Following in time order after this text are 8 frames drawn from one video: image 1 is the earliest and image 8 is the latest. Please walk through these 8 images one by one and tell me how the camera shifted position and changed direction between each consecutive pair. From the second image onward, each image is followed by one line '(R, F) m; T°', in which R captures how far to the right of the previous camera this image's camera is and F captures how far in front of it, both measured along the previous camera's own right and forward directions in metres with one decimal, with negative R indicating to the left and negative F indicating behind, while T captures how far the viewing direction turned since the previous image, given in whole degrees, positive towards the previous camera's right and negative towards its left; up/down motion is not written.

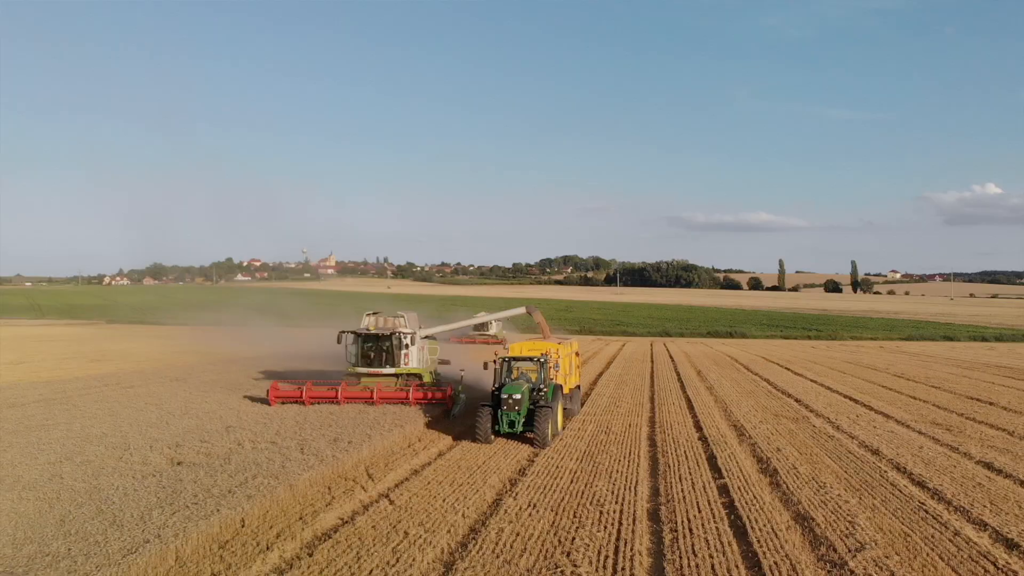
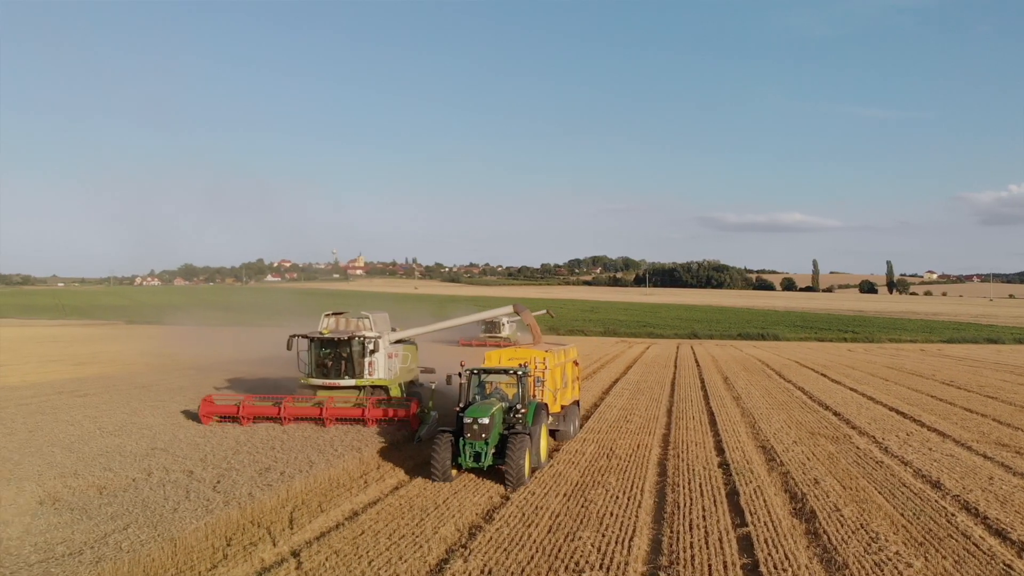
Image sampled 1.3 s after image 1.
(+0.9, +2.7) m; -2°
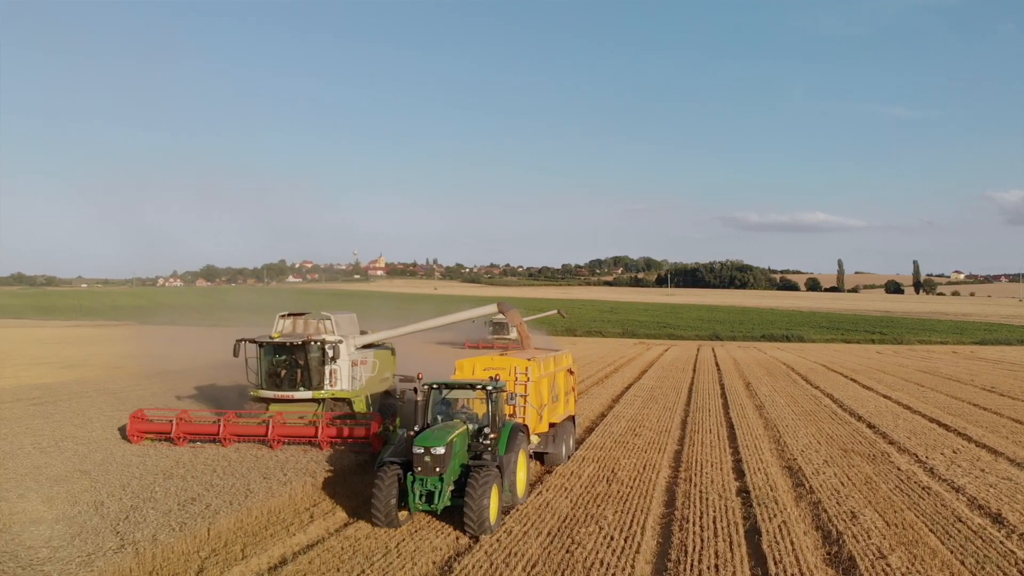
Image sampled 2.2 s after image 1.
(+0.6, +2.0) m; -2°
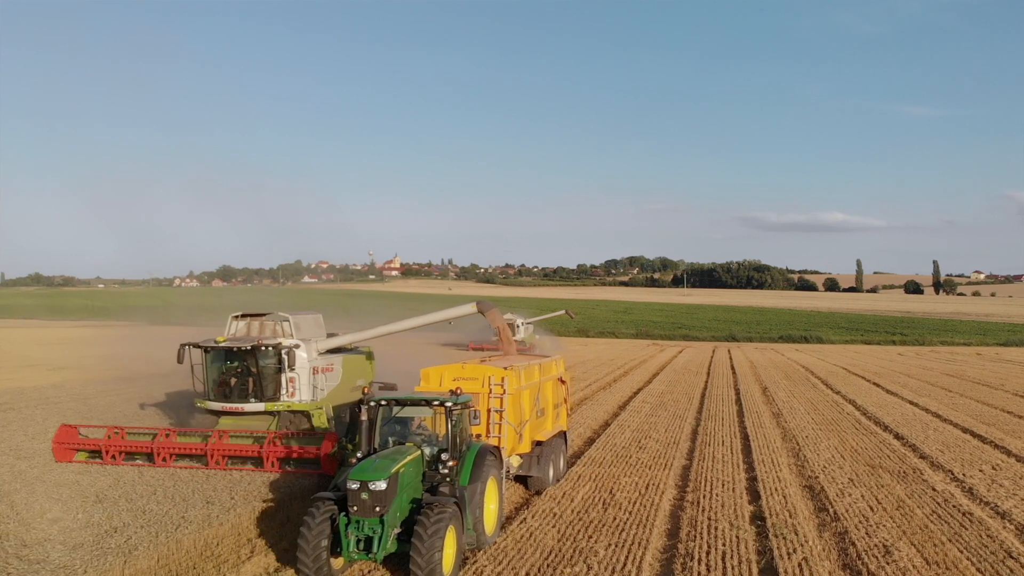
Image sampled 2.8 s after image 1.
(+0.5, +1.5) m; -1°
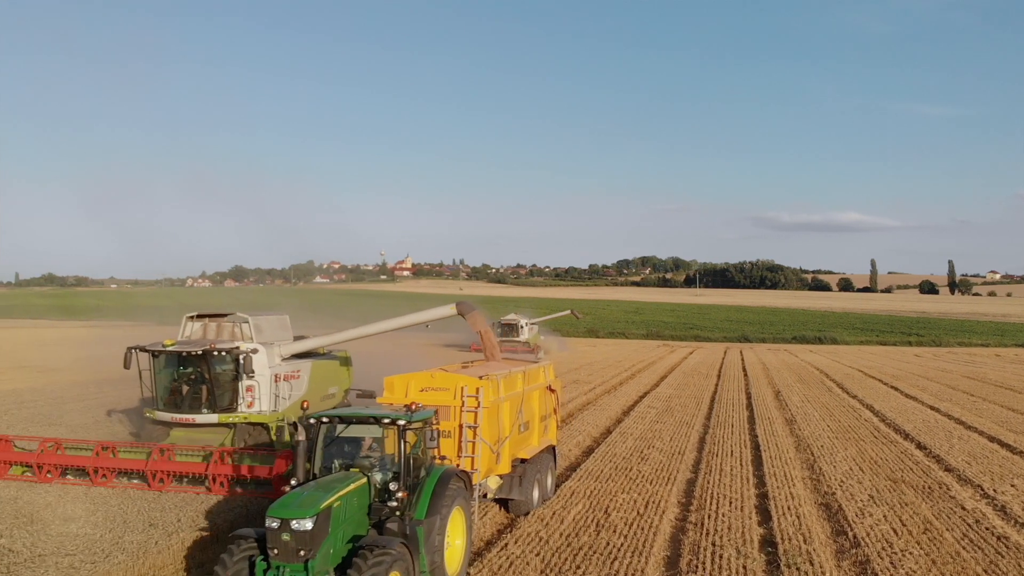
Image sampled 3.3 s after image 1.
(+0.4, +1.1) m; -1°
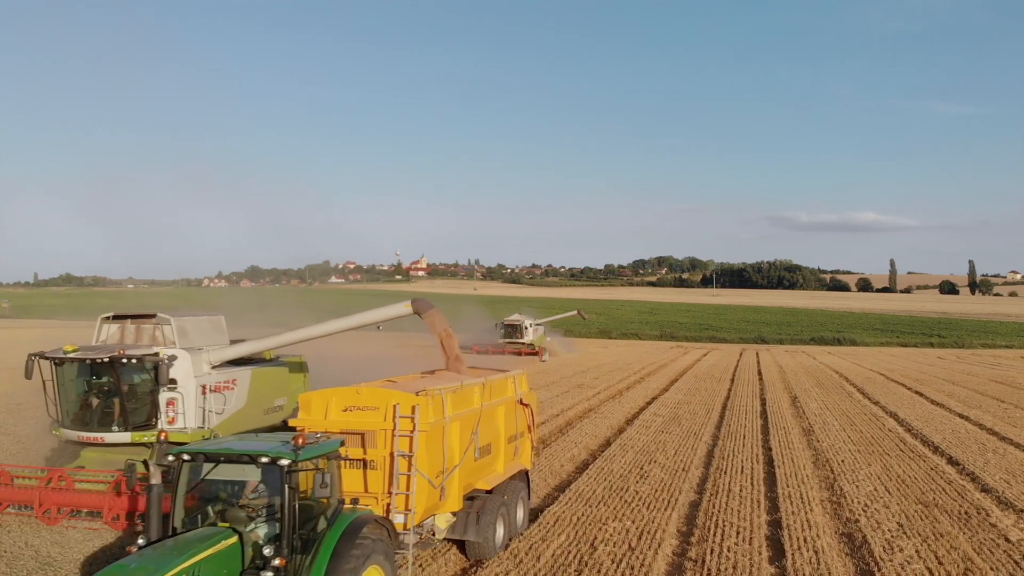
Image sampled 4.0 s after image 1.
(+0.6, +1.5) m; -1°
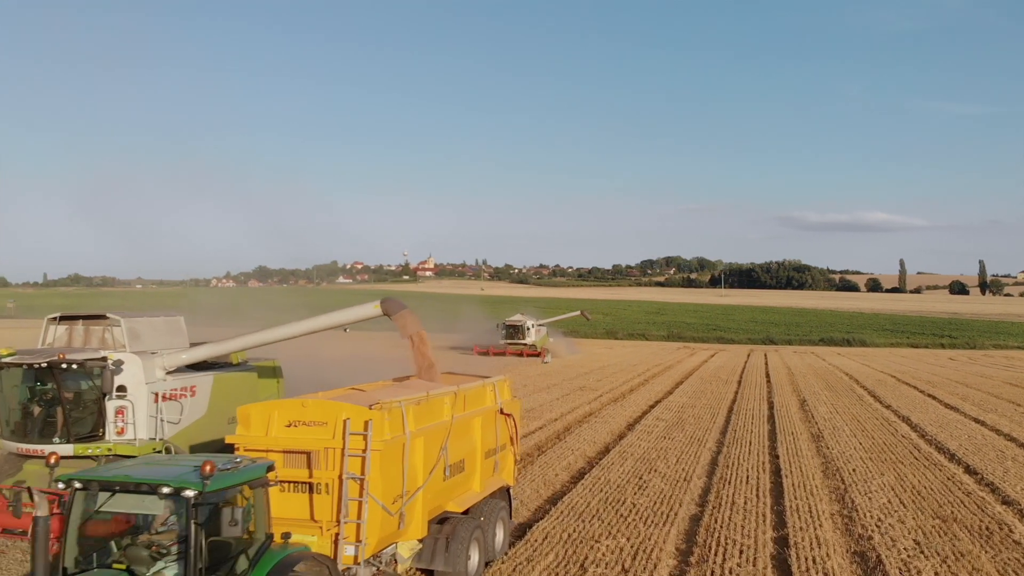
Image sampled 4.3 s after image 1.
(+0.3, +0.7) m; -1°
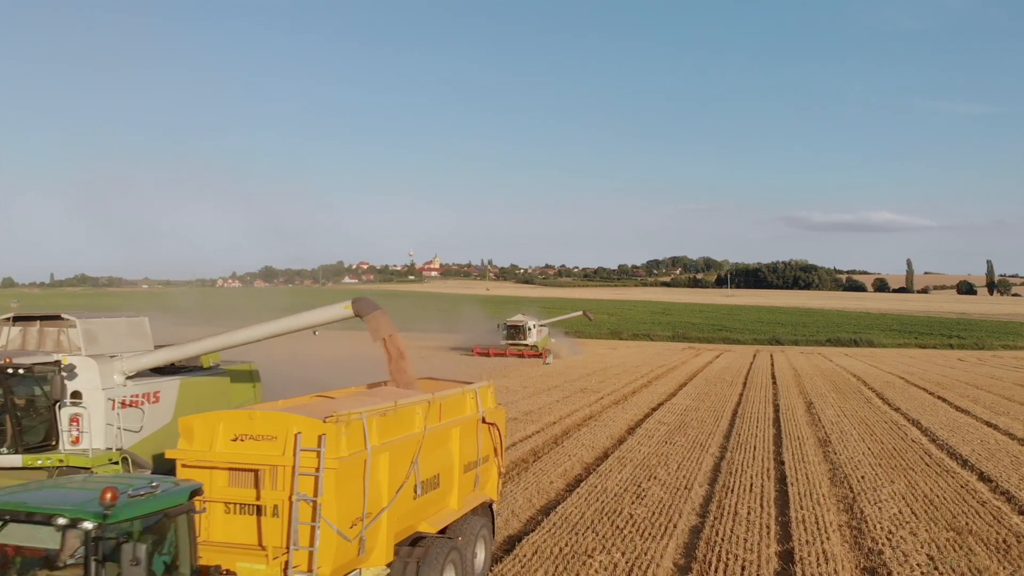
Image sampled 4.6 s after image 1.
(+0.2, +0.6) m; 0°
